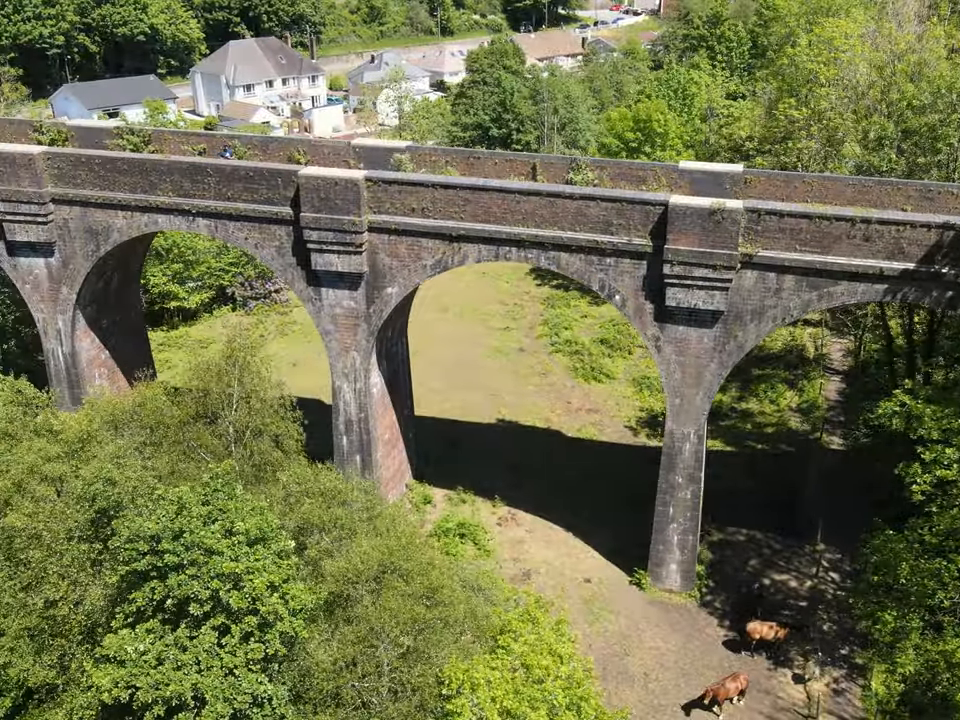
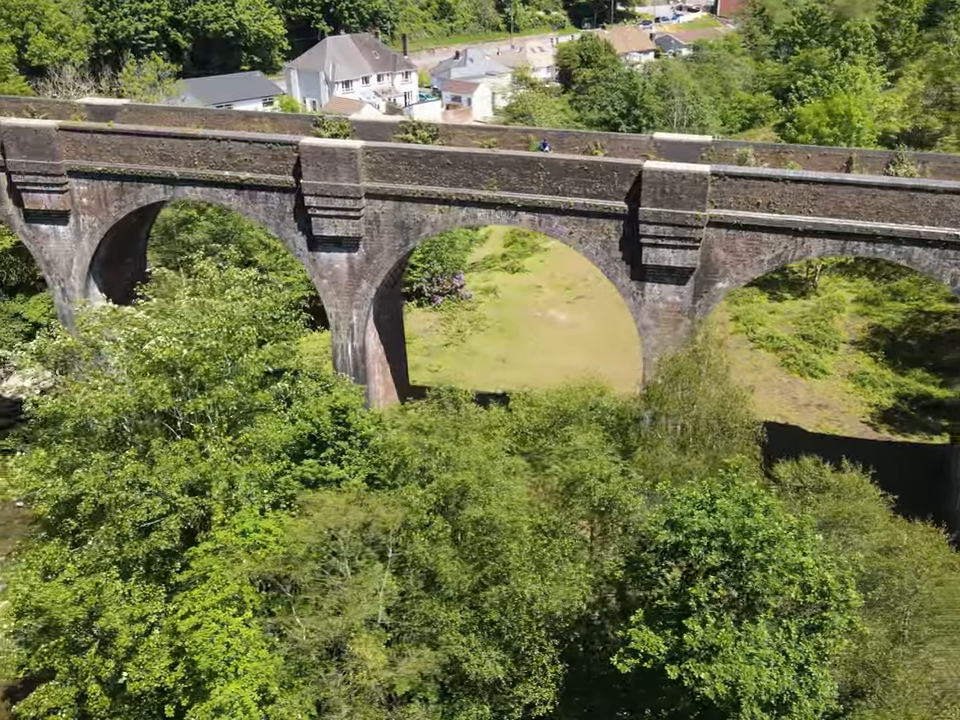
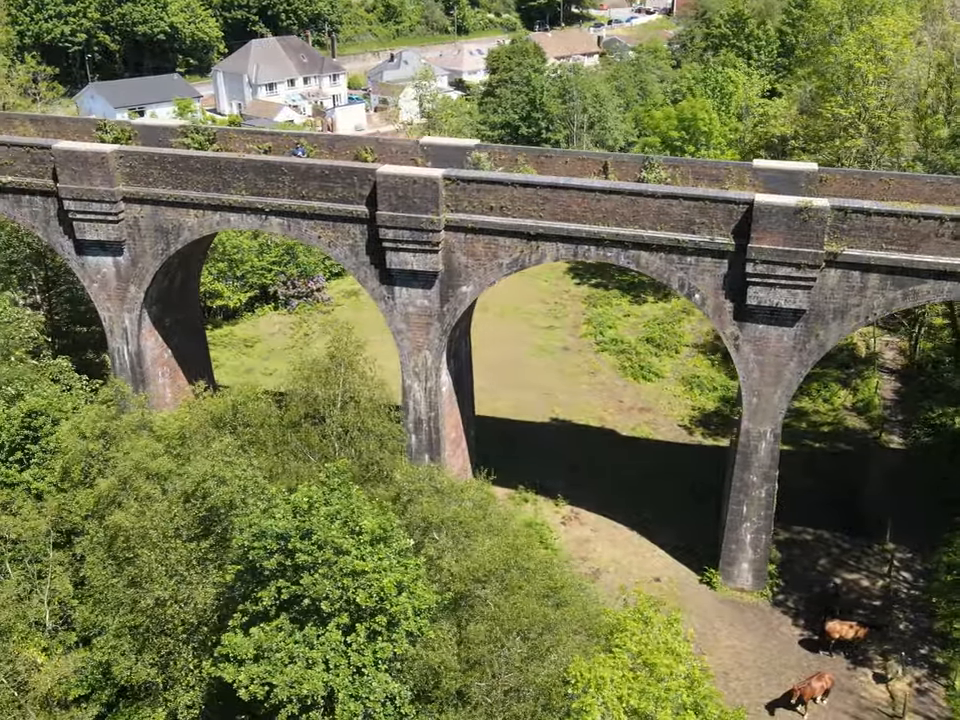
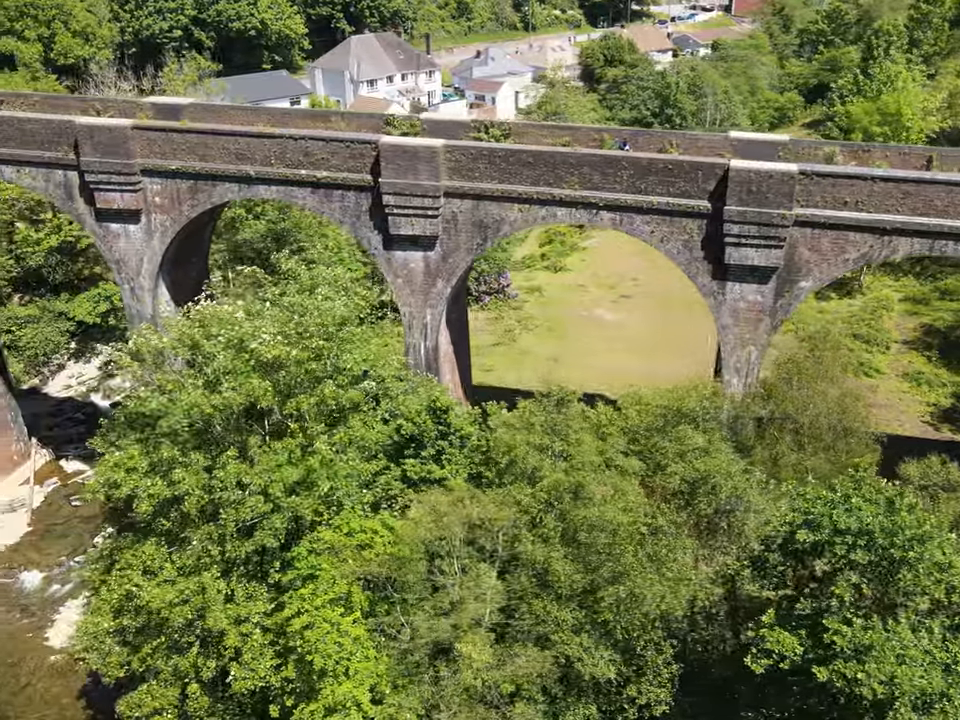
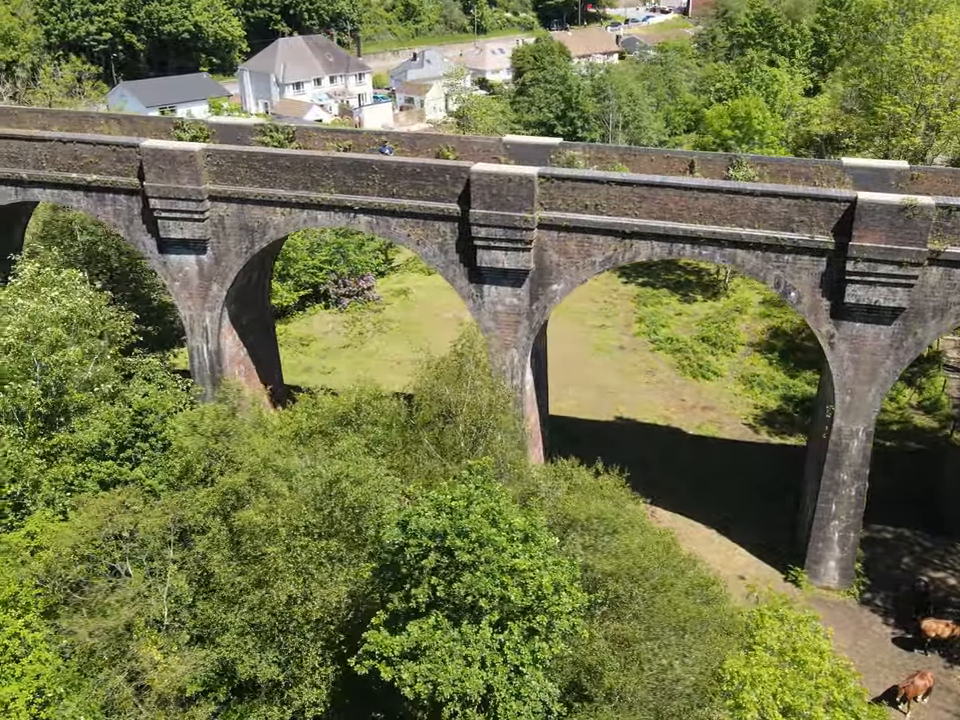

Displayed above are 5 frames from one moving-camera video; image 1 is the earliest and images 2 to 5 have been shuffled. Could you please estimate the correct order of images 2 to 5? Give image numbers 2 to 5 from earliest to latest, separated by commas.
3, 5, 2, 4
